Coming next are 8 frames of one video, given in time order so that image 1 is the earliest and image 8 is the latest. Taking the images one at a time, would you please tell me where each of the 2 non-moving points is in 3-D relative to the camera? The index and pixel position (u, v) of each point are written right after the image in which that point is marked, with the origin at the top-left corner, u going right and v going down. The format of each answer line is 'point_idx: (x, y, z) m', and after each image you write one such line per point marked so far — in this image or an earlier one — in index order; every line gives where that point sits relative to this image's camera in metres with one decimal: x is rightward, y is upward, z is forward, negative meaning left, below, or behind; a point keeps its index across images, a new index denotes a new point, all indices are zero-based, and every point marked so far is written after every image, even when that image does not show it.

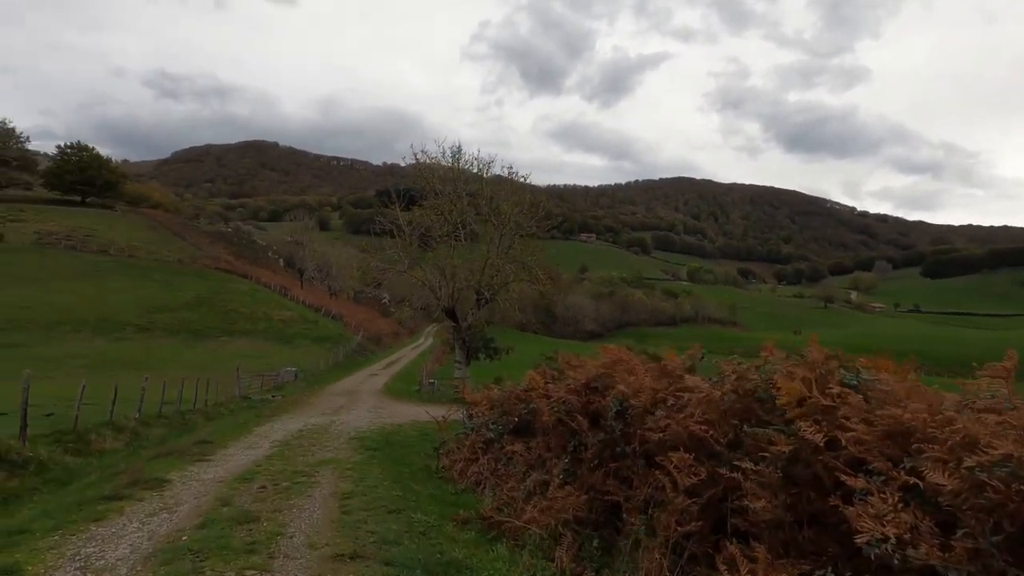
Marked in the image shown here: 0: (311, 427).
0: (-6.3, -4.4, +16.9) m
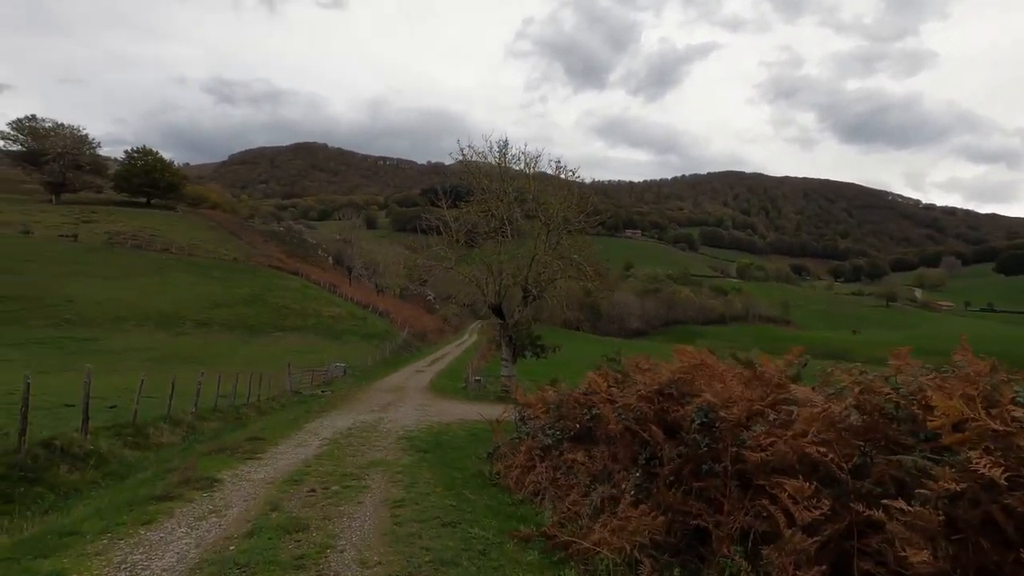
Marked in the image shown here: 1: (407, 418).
0: (-4.8, -4.2, +16.8) m
1: (-3.8, -4.6, +18.9) m
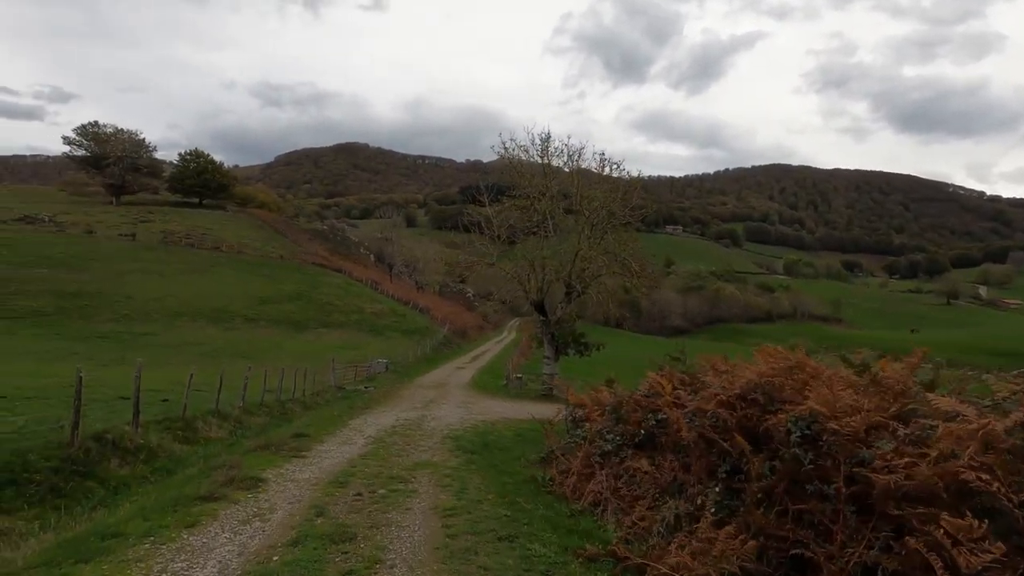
0: (-3.3, -4.1, +16.5) m
1: (-2.2, -4.4, +18.5) m
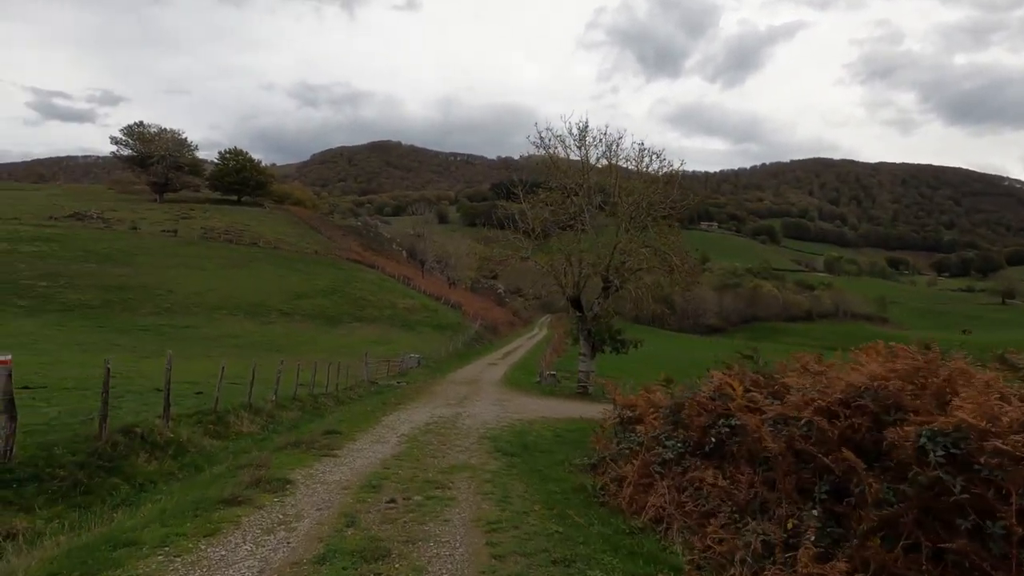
0: (-2.2, -3.9, +15.9) m
1: (-1.0, -4.2, +17.8) m
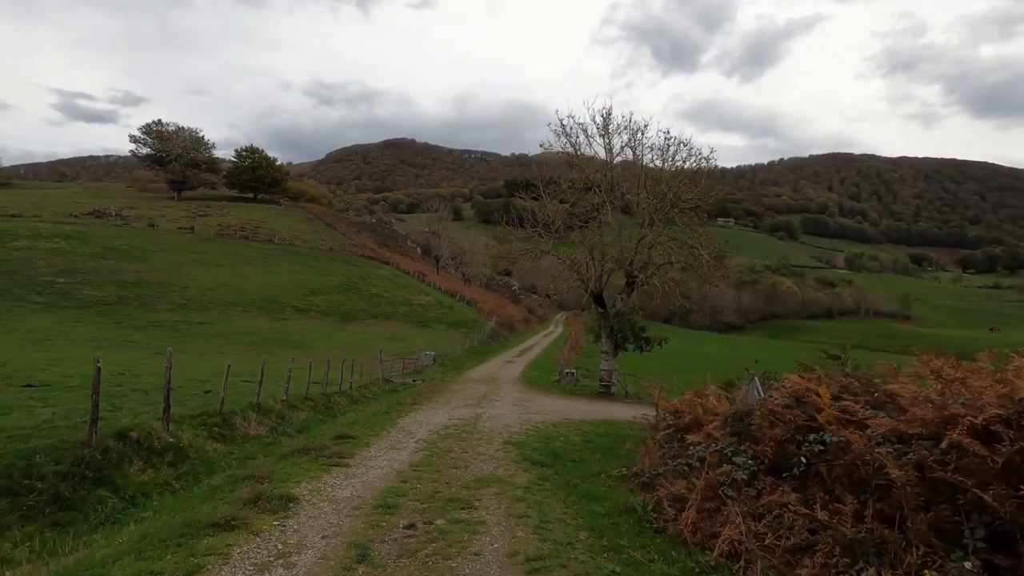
0: (-1.5, -3.7, +14.9) m
1: (-0.3, -4.0, +16.8) m
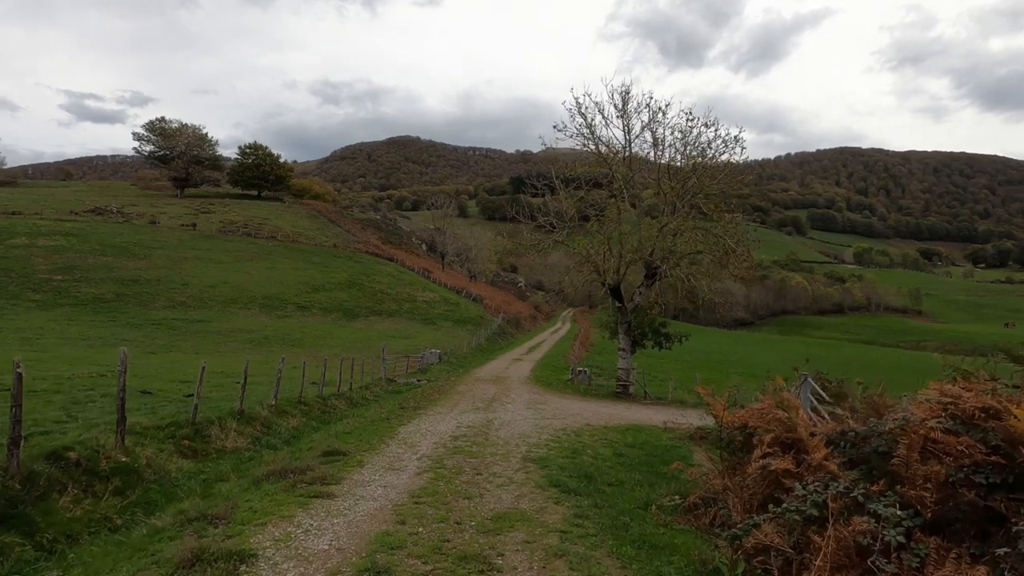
0: (-1.1, -3.4, +13.1) m
1: (+0.2, -3.7, +15.0) m
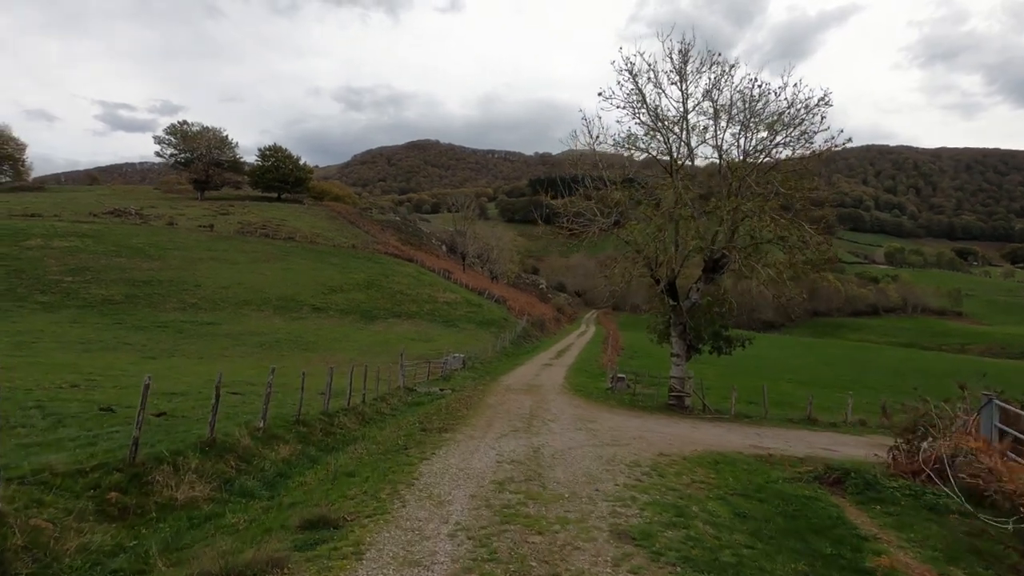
0: (0.0, -3.2, +9.7) m
1: (+1.3, -3.5, +11.5) m
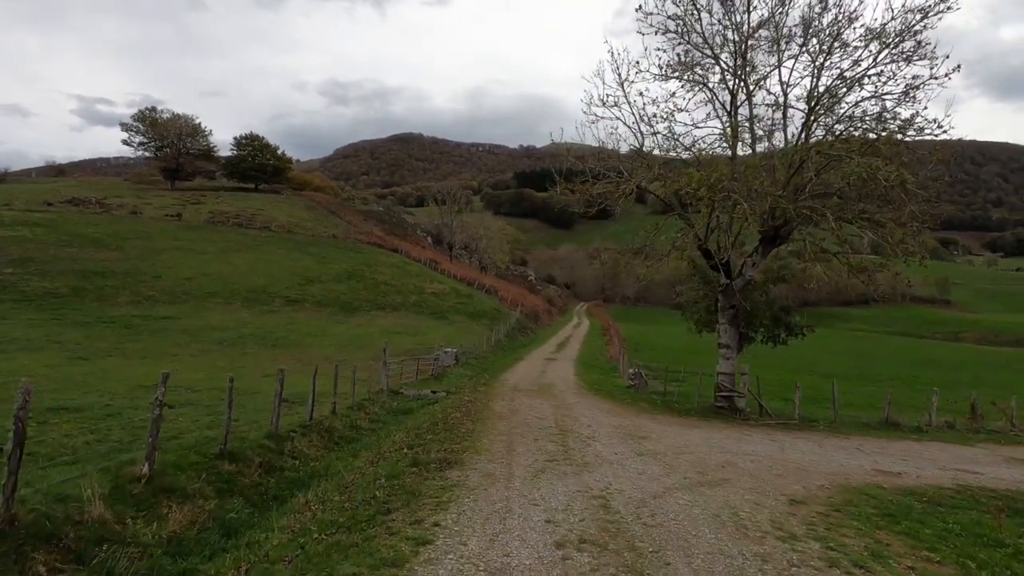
0: (+0.7, -2.6, +5.0) m
1: (+2.0, -2.8, +6.9) m
